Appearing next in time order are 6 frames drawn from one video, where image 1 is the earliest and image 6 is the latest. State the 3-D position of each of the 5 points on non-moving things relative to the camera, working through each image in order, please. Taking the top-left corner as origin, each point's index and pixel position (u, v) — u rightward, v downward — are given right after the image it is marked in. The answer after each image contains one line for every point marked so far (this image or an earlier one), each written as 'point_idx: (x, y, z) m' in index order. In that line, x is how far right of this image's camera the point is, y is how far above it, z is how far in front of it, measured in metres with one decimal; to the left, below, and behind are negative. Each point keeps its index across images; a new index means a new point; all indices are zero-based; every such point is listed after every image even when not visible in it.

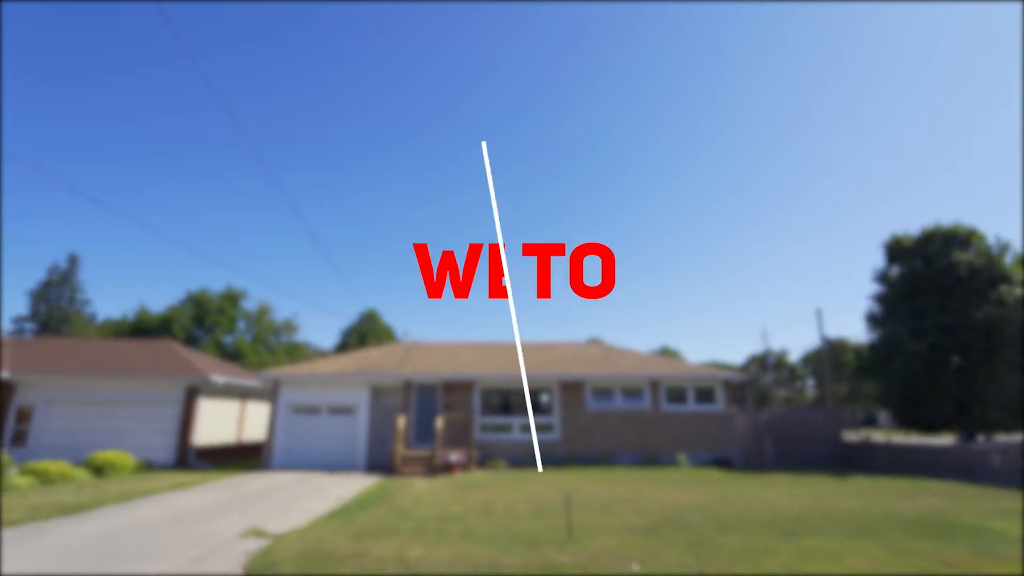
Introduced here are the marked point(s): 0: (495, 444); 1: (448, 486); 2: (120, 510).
0: (-0.6, -5.3, +17.3) m
1: (-1.6, -4.9, +12.5) m
2: (-7.7, -4.4, +9.9) m
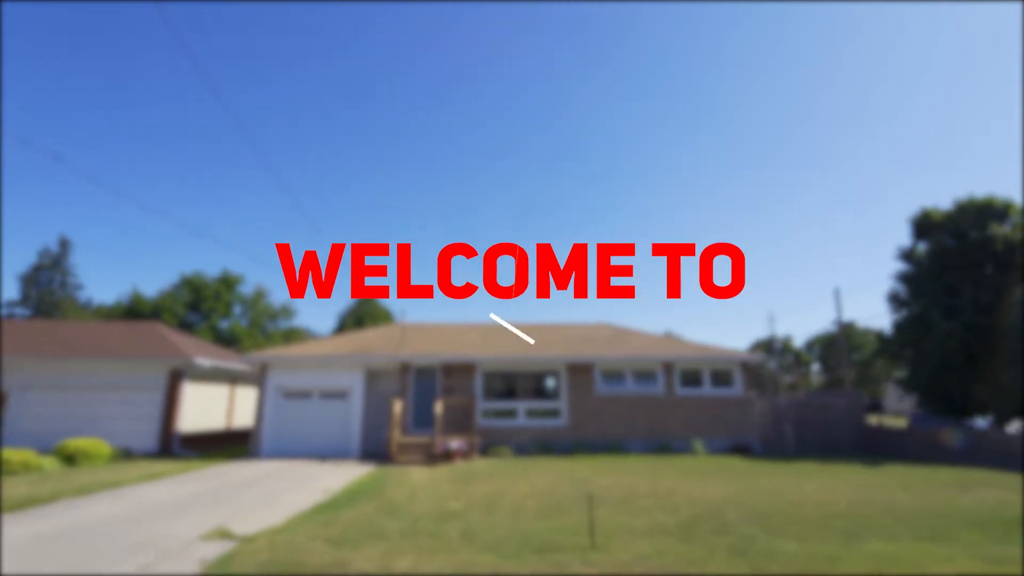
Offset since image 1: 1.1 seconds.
0: (-0.5, -4.5, +16.2) m
1: (-1.5, -4.2, +11.3) m
2: (-7.6, -3.8, +8.8) m
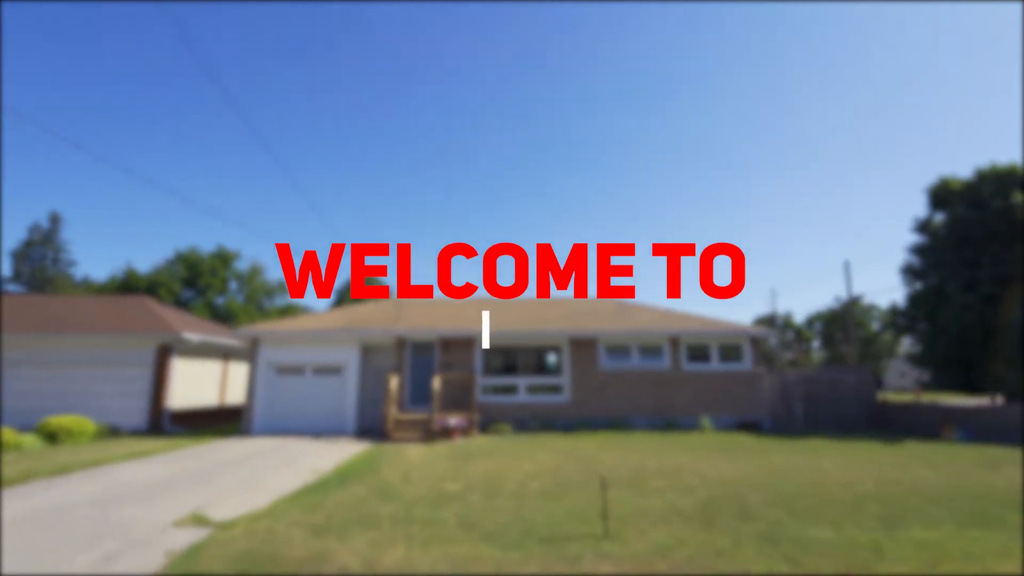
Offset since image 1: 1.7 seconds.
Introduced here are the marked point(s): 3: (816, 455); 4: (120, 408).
0: (-0.5, -3.7, +15.7) m
1: (-1.4, -3.5, +10.8) m
2: (-7.5, -3.2, +8.2) m
3: (+6.4, -3.5, +10.6) m
4: (-12.9, -4.0, +16.7) m
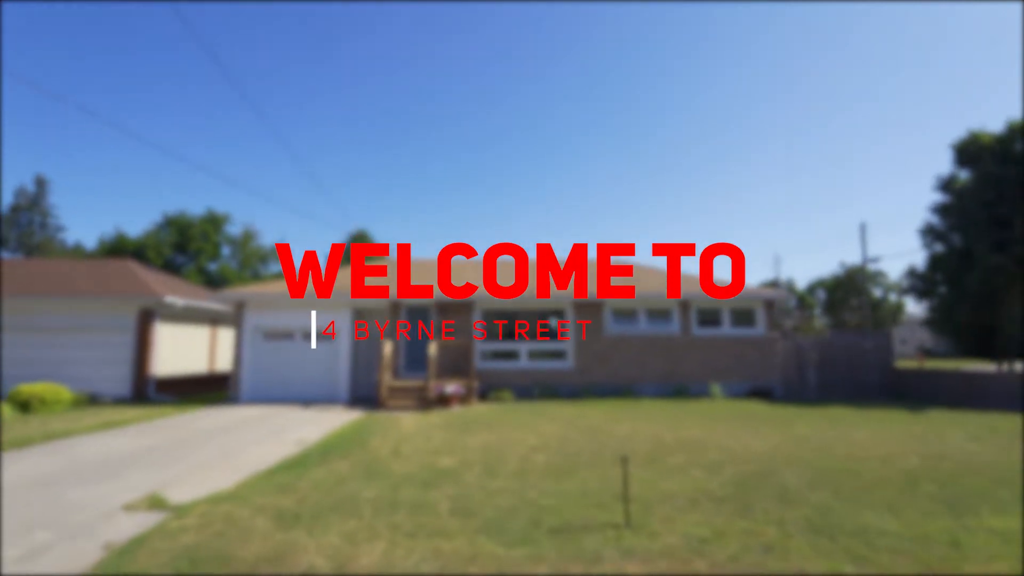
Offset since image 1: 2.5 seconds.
0: (-0.4, -2.5, +14.9) m
1: (-1.4, -2.7, +10.0) m
2: (-7.5, -2.6, +7.4) m
3: (+6.4, -2.6, +9.8) m
4: (-12.9, -2.7, +15.9) m
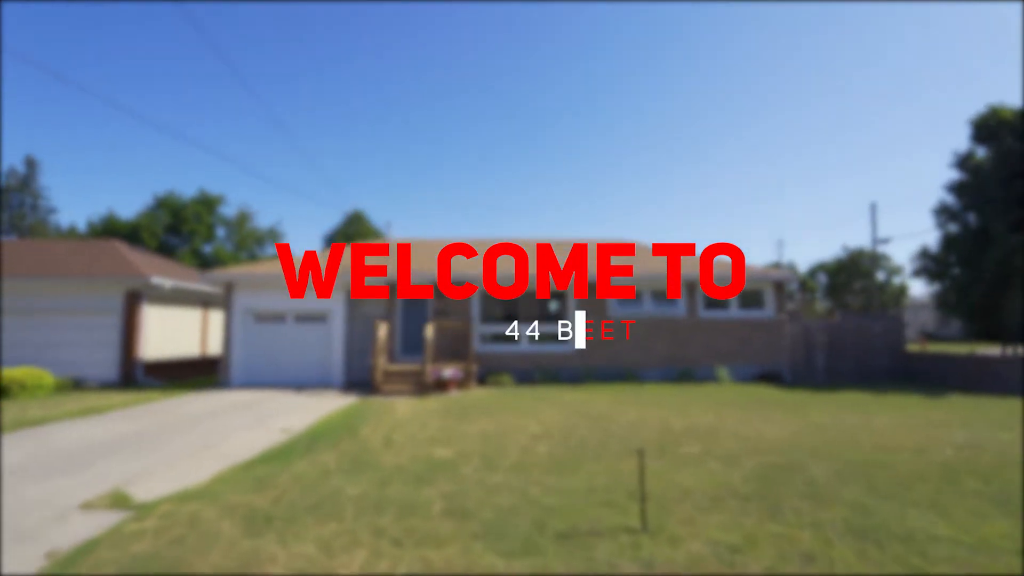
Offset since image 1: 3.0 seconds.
0: (-0.4, -1.9, +14.4) m
1: (-1.4, -2.3, +9.5) m
2: (-7.5, -2.2, +6.9) m
3: (+6.4, -2.3, +9.3) m
4: (-12.9, -2.2, +15.4) m
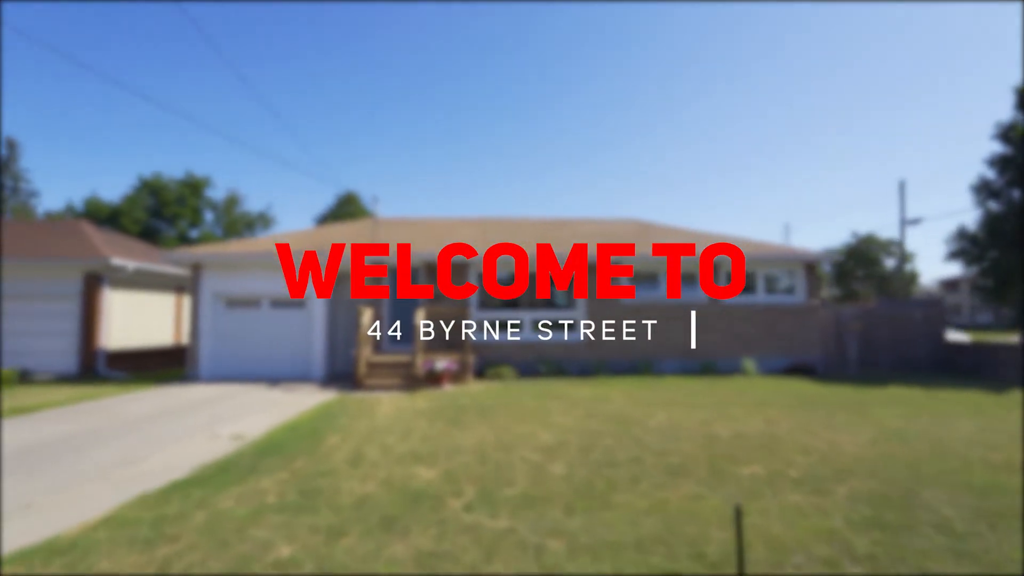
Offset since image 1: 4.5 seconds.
0: (-0.4, -1.5, +12.9) m
1: (-1.4, -1.9, +8.0) m
2: (-7.4, -1.9, +5.4) m
3: (+6.4, -1.9, +7.9) m
4: (-12.8, -1.7, +13.9) m
